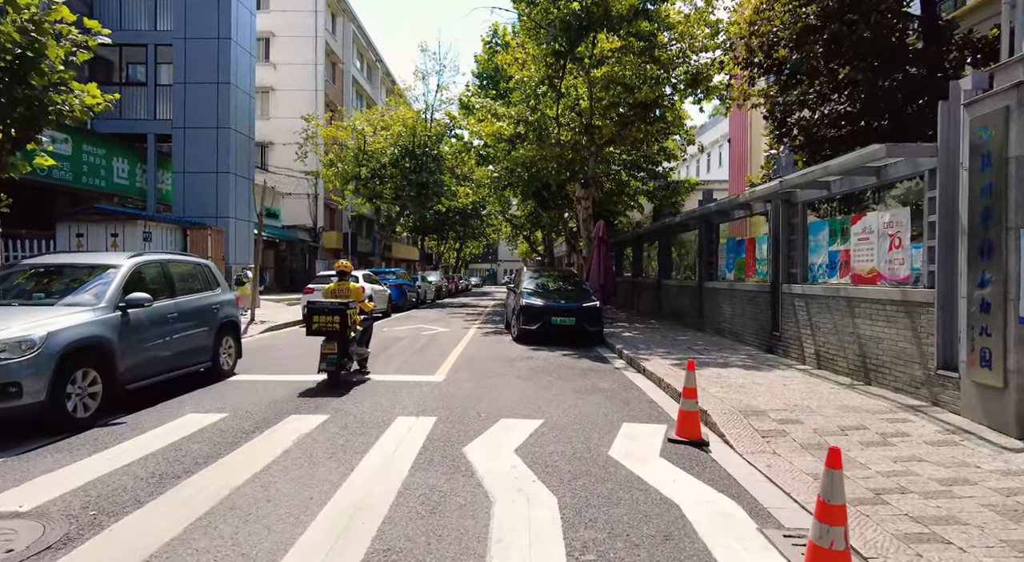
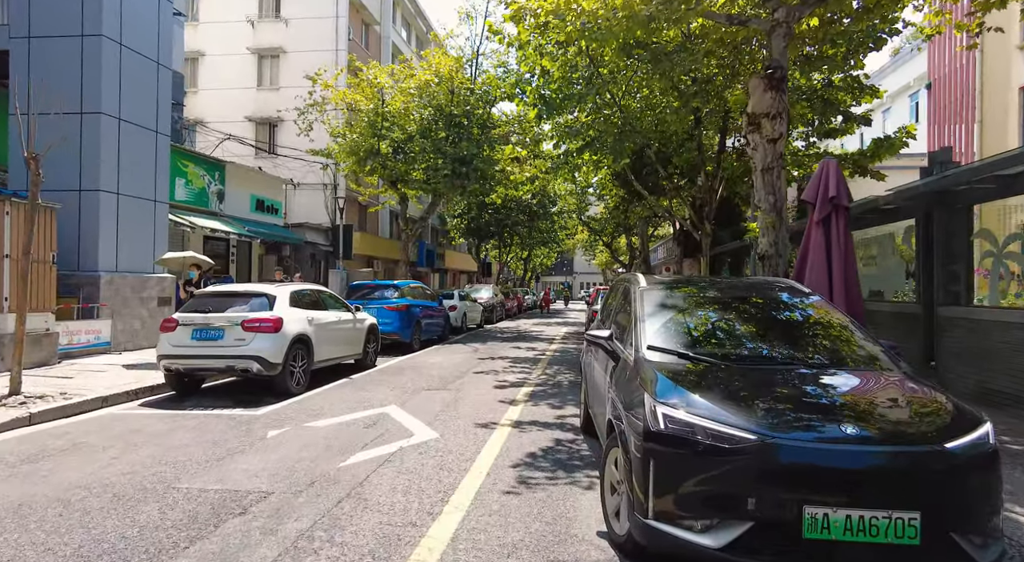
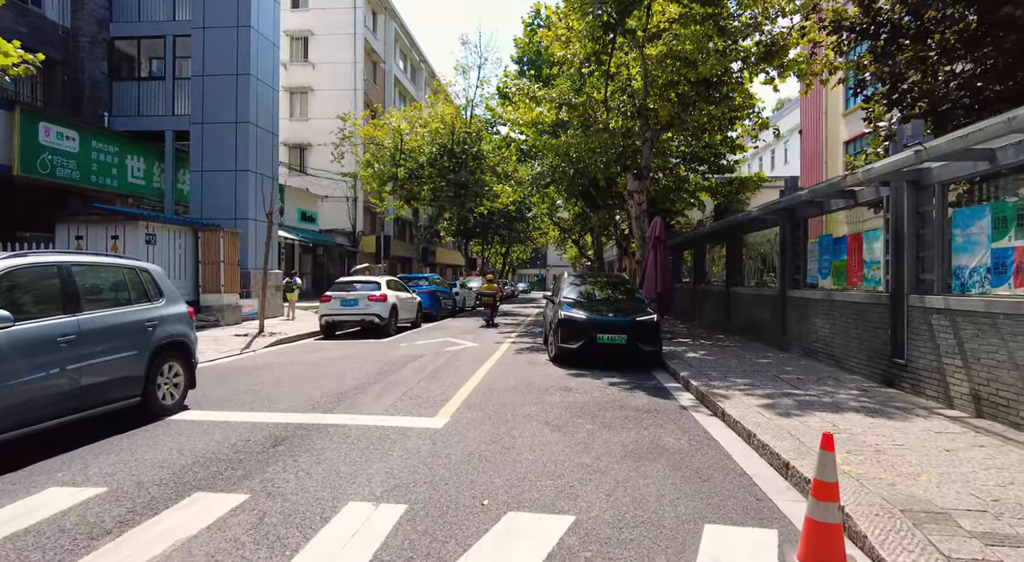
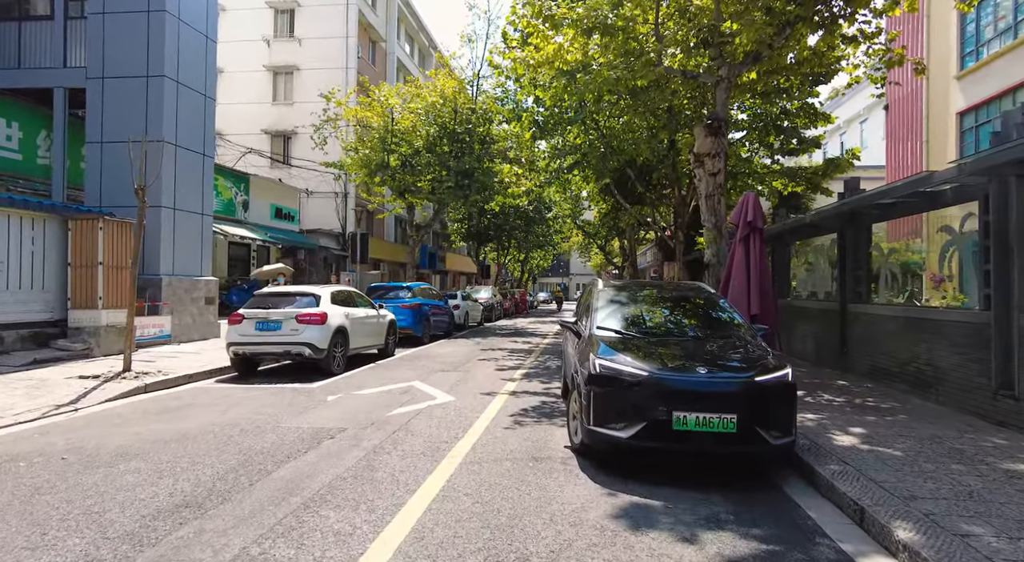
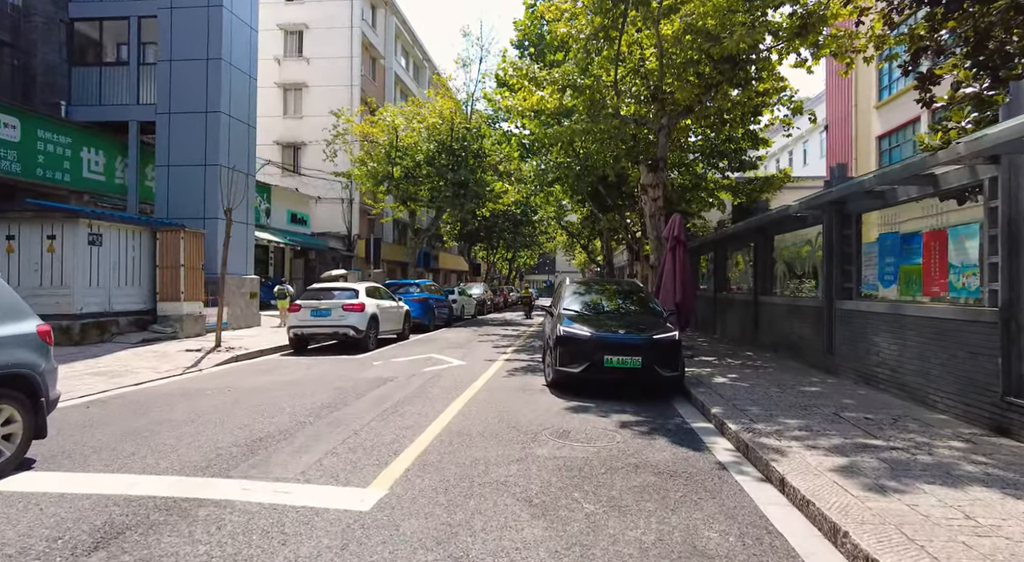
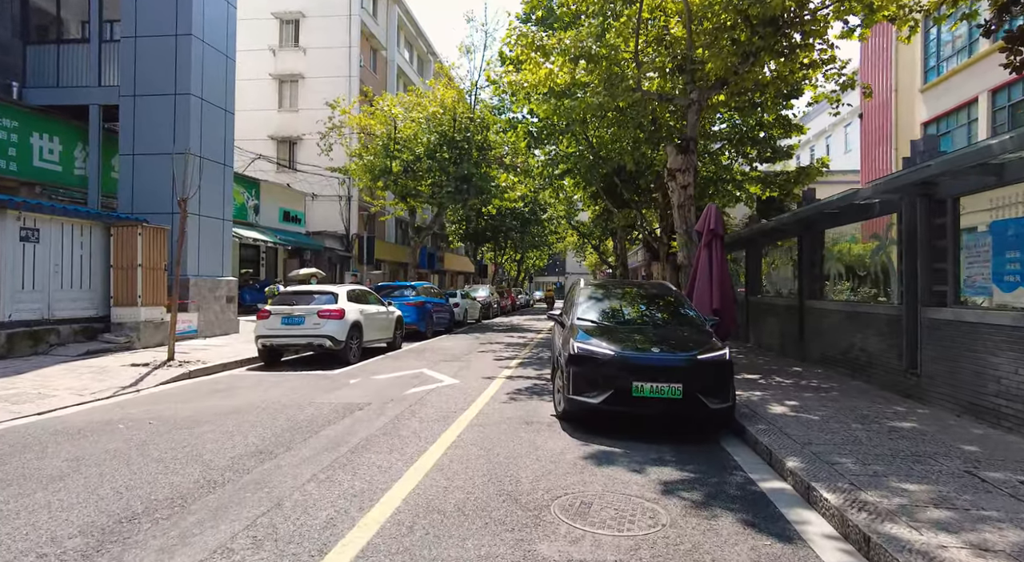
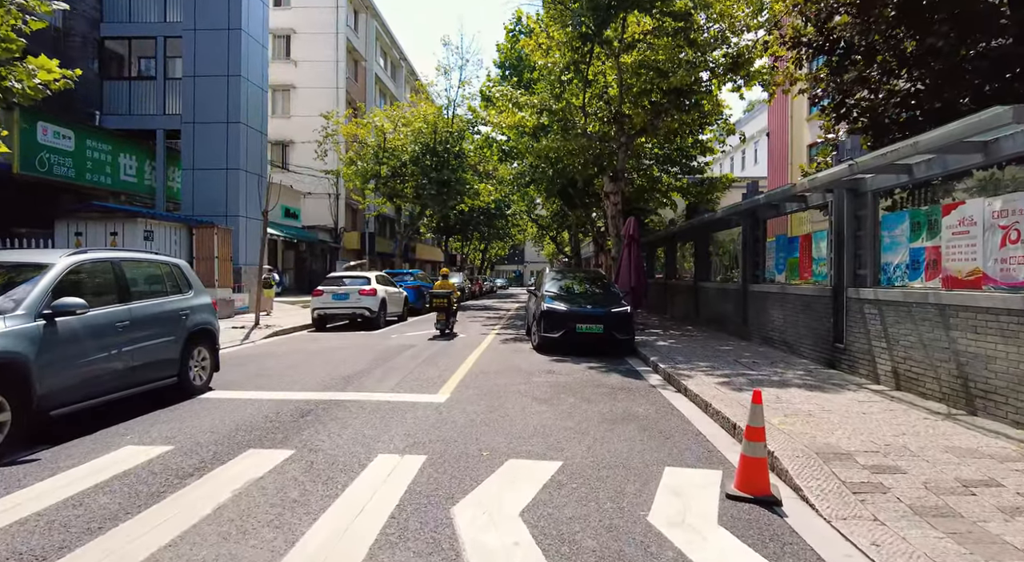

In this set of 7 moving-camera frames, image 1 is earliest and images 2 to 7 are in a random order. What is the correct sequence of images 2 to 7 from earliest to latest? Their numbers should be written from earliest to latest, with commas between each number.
7, 3, 5, 6, 4, 2
